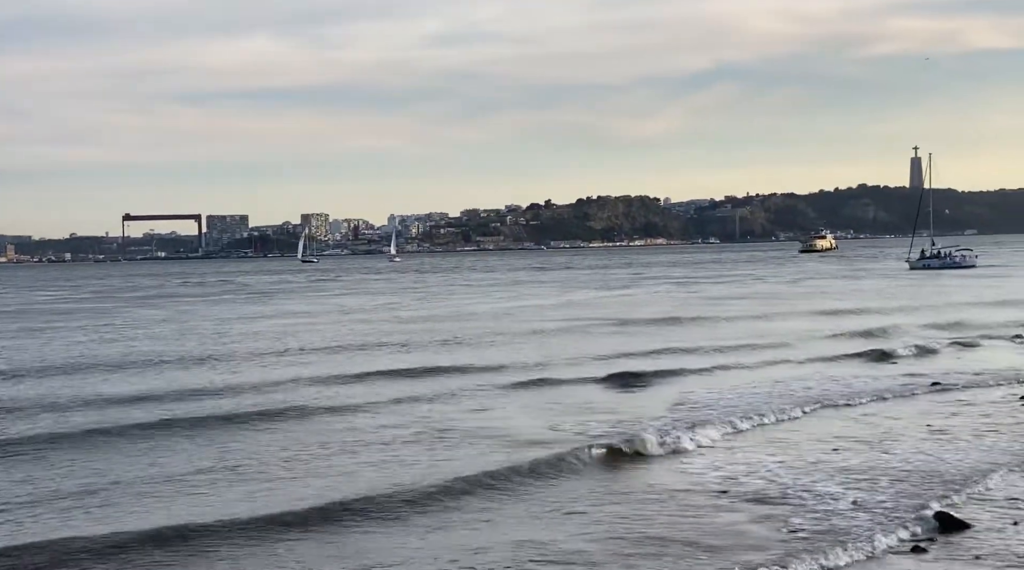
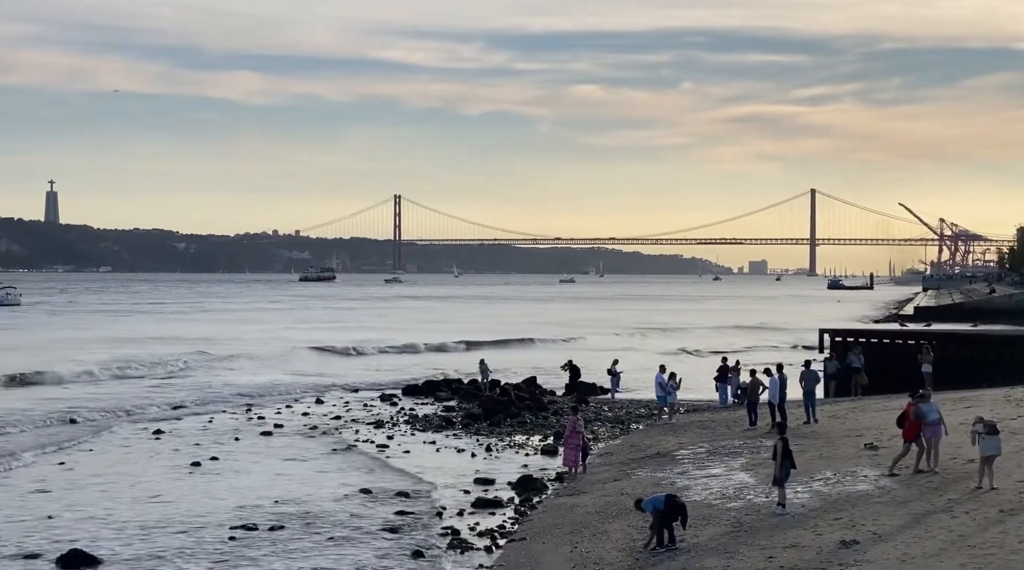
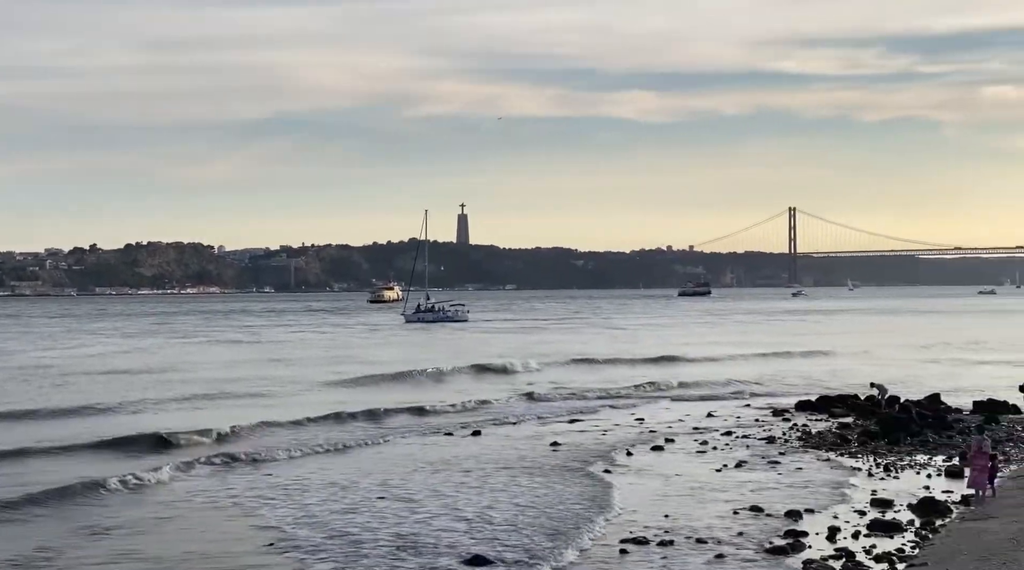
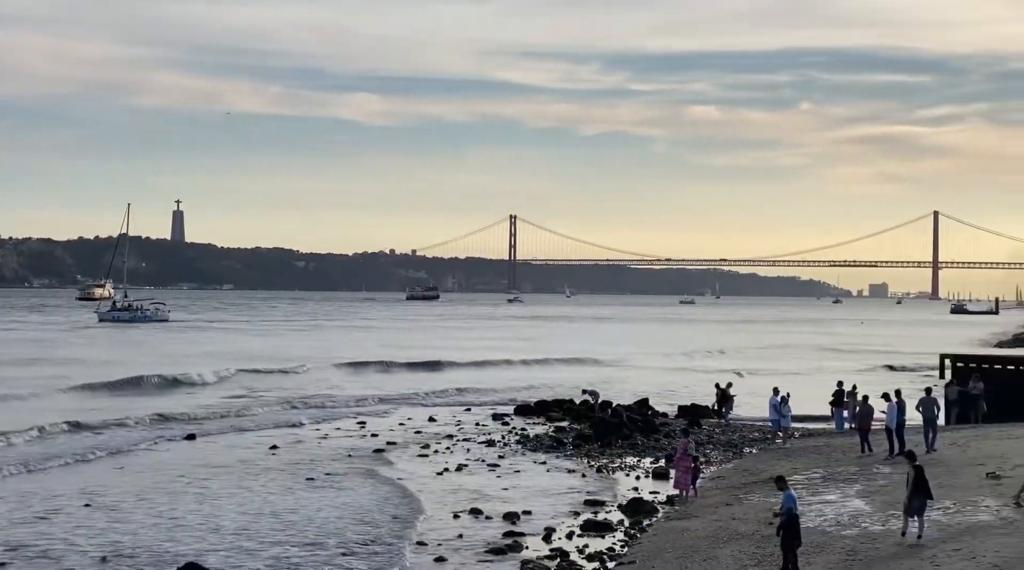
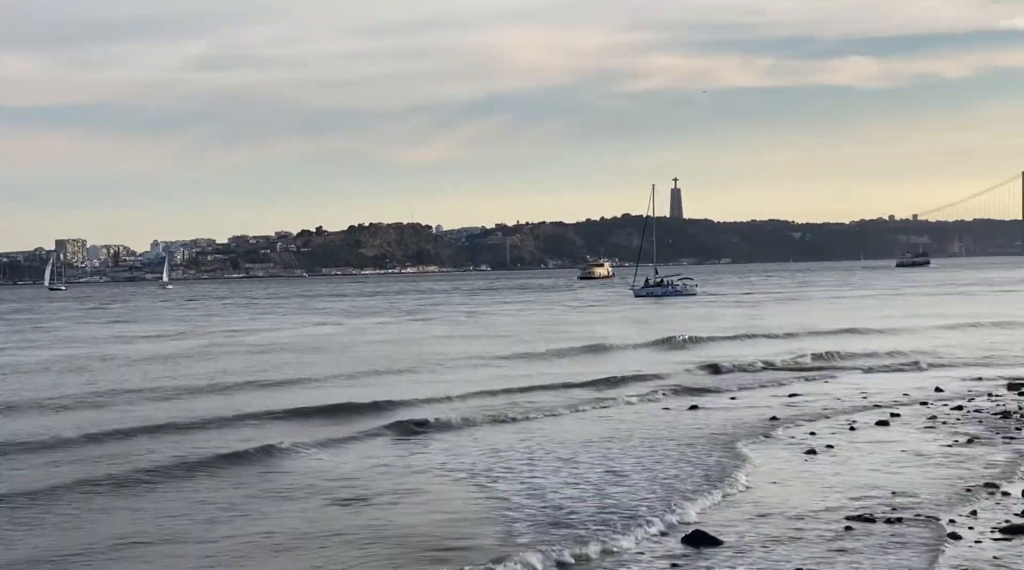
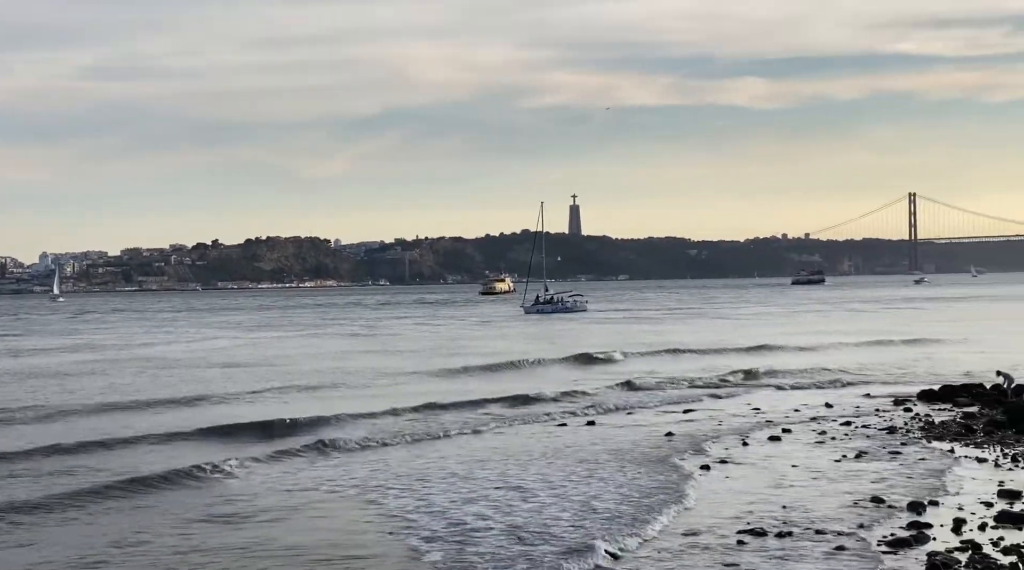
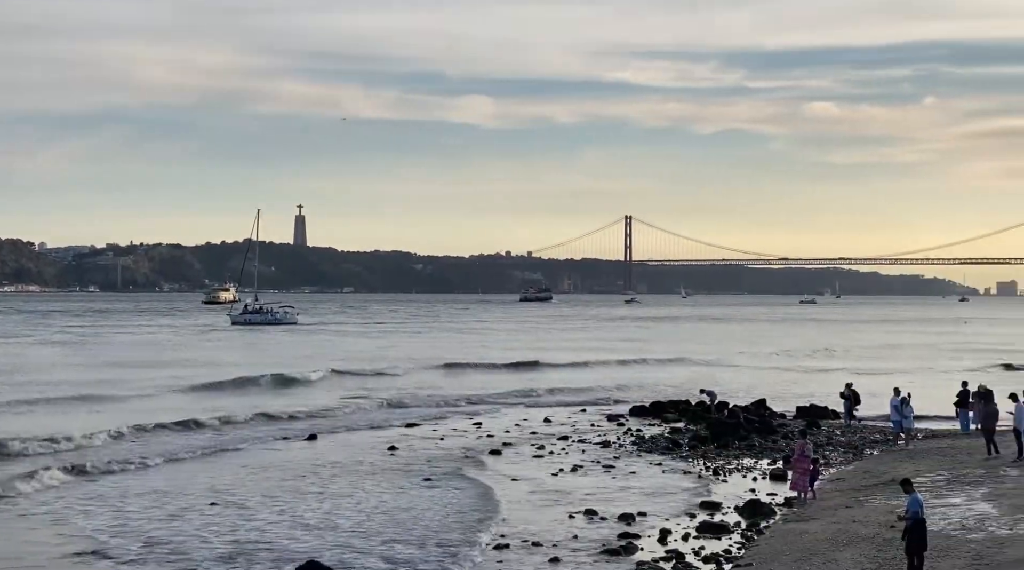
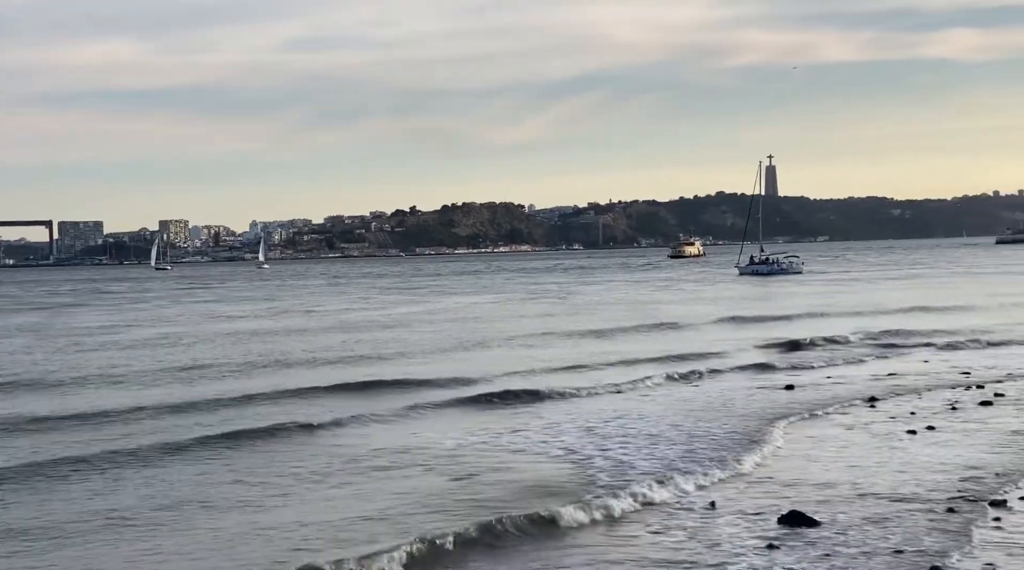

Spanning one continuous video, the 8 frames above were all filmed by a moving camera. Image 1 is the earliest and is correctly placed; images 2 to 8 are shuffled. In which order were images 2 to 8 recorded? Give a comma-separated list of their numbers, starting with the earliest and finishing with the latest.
8, 5, 6, 3, 7, 4, 2
